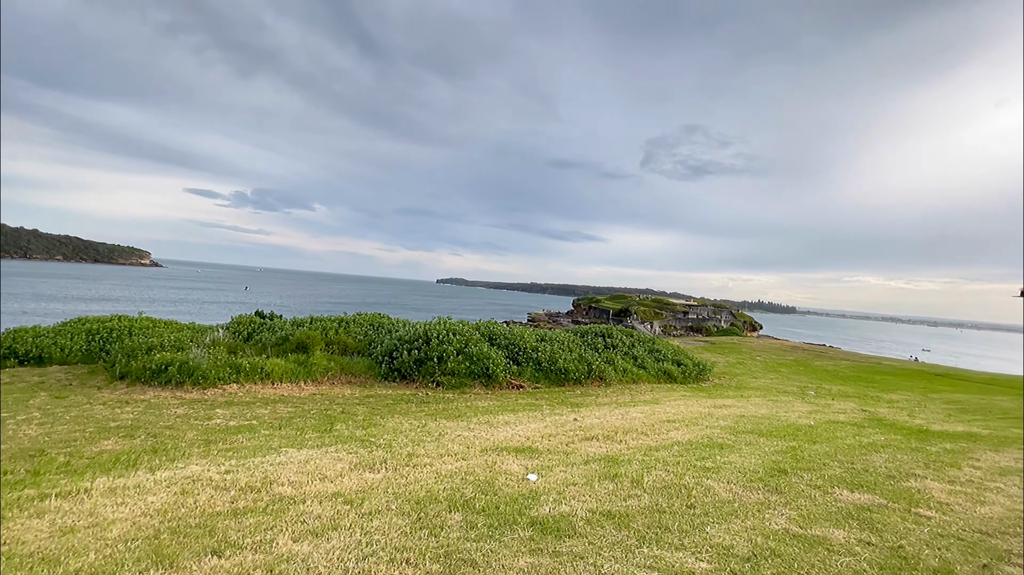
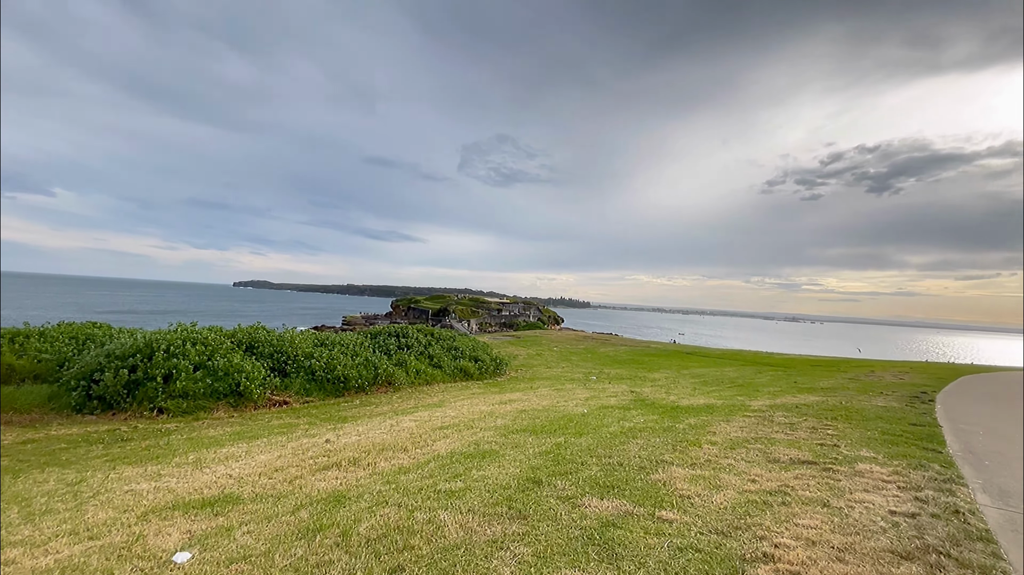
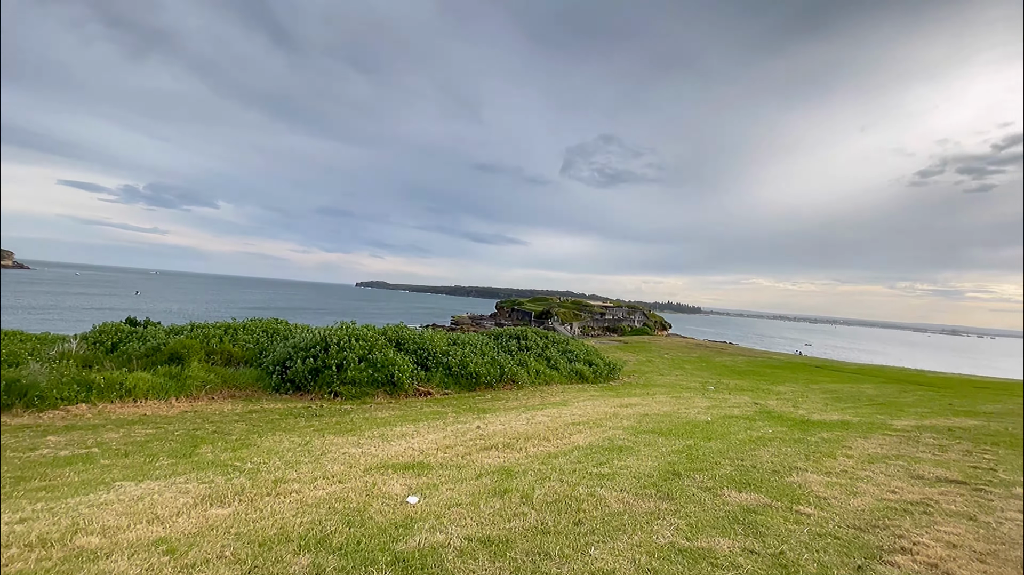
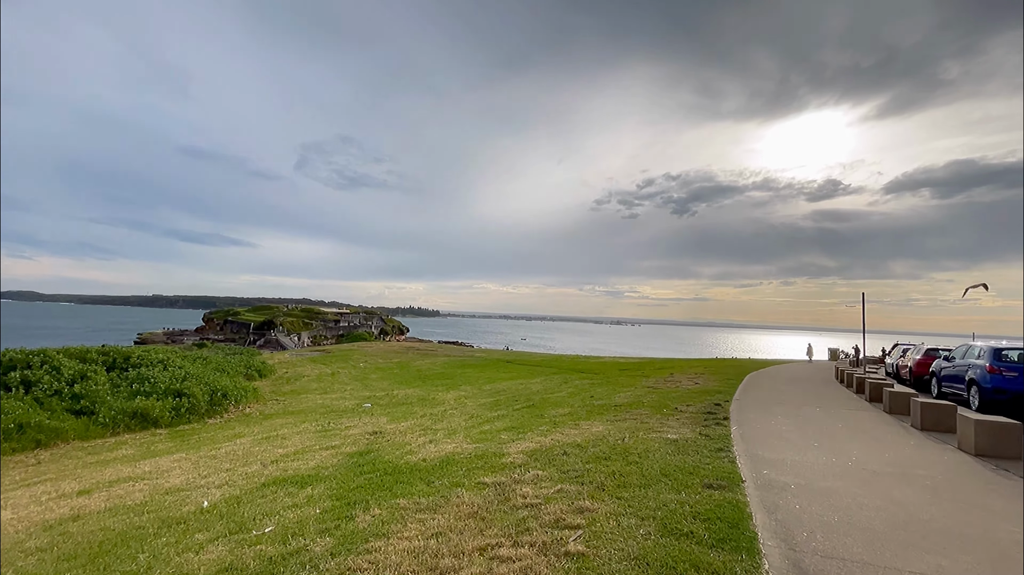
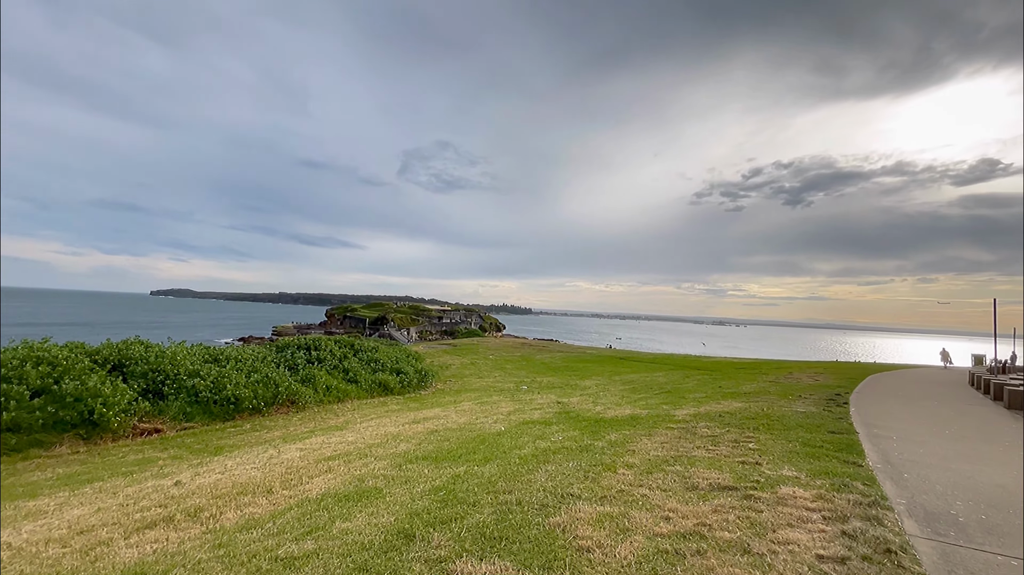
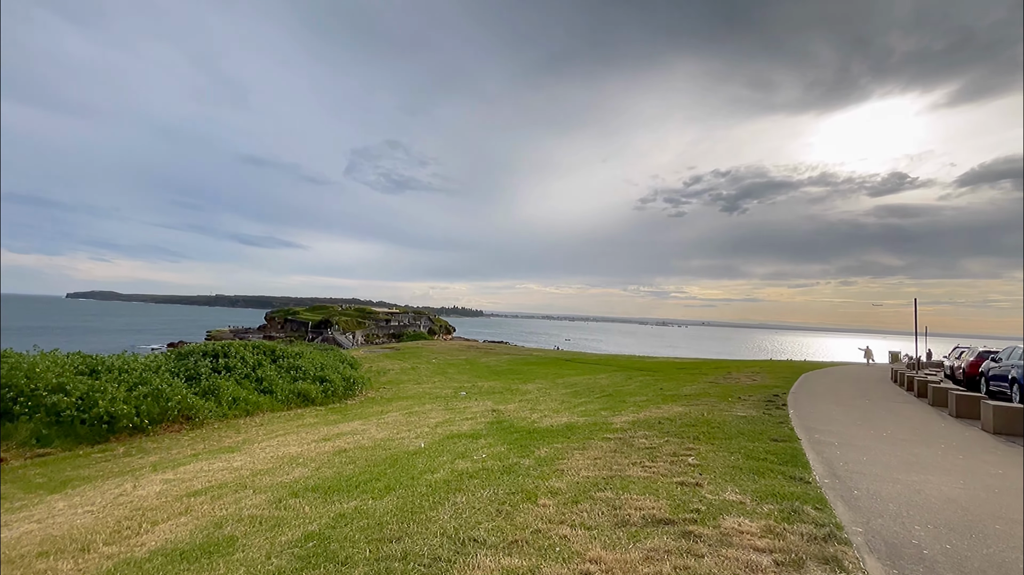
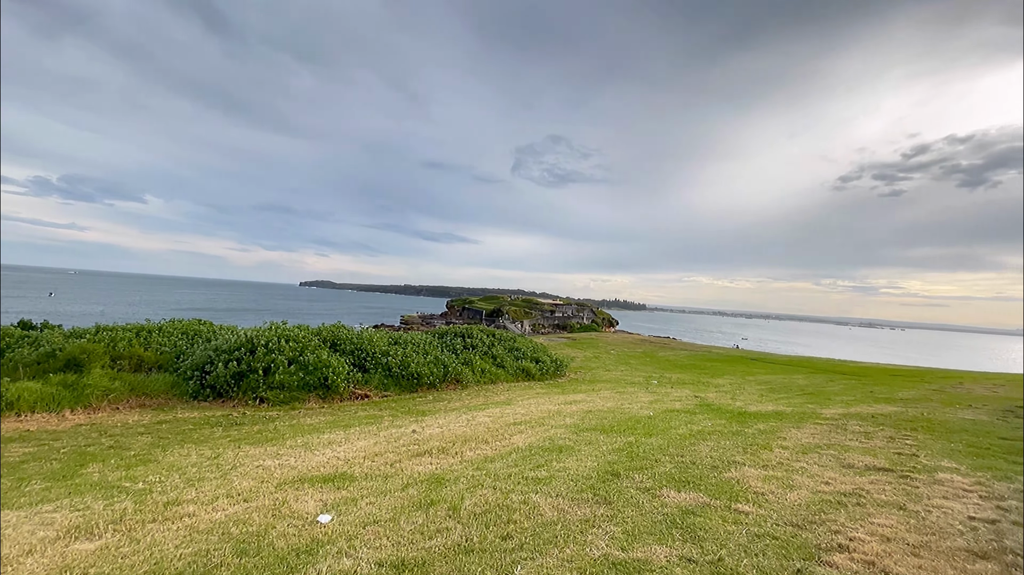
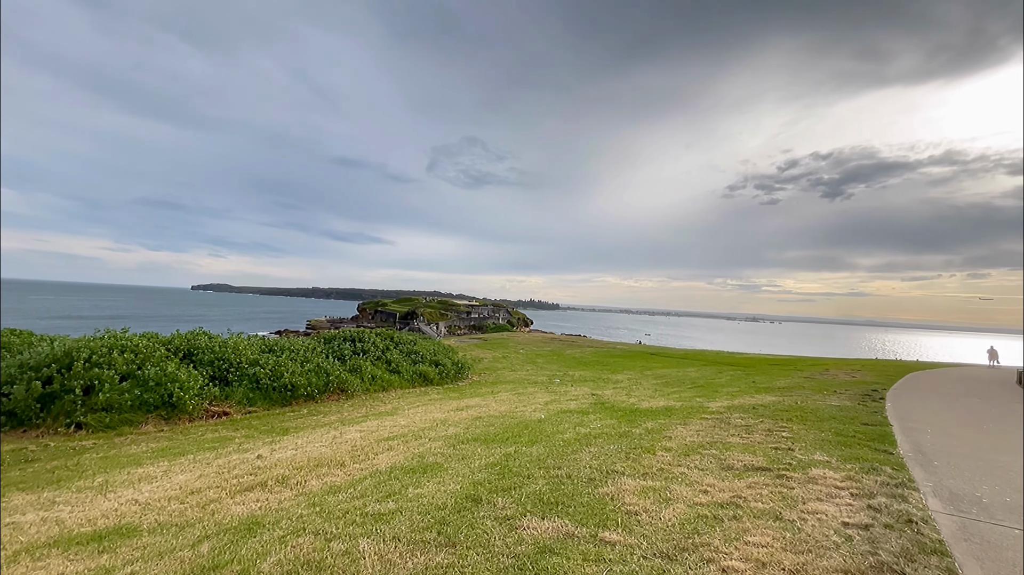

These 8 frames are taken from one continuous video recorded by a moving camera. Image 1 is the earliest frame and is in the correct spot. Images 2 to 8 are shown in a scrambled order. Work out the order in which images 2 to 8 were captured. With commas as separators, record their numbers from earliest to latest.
3, 7, 2, 8, 5, 6, 4
